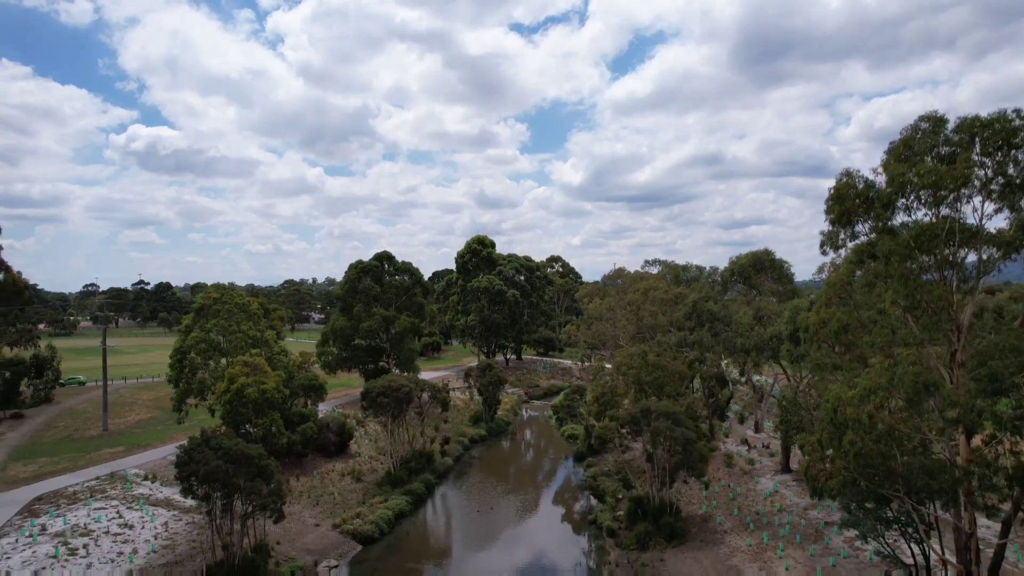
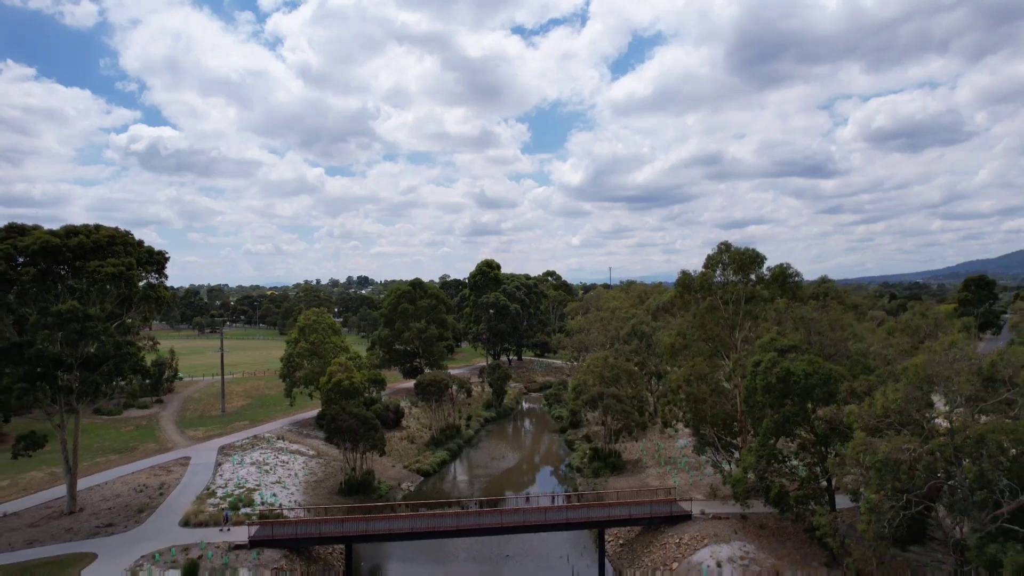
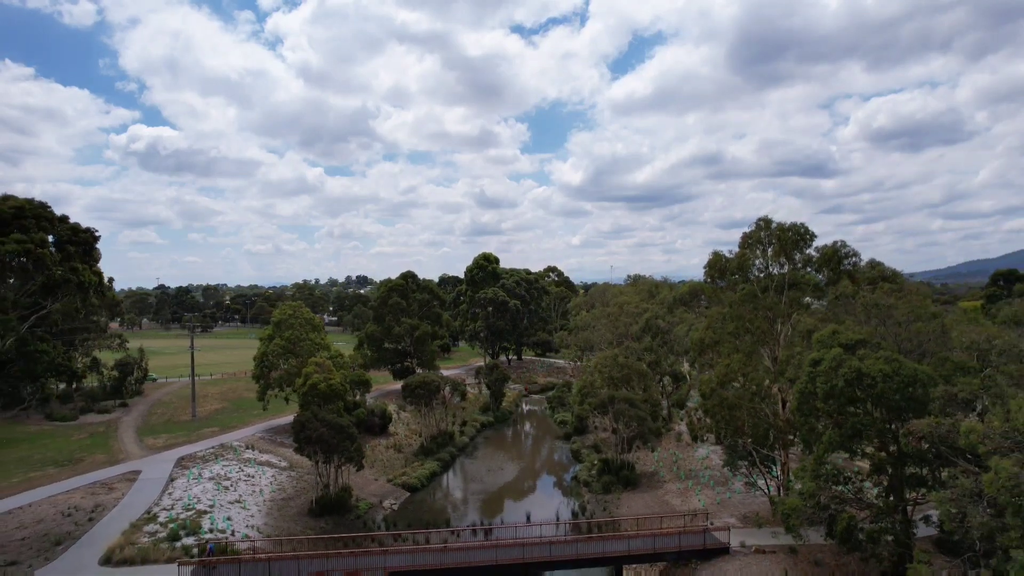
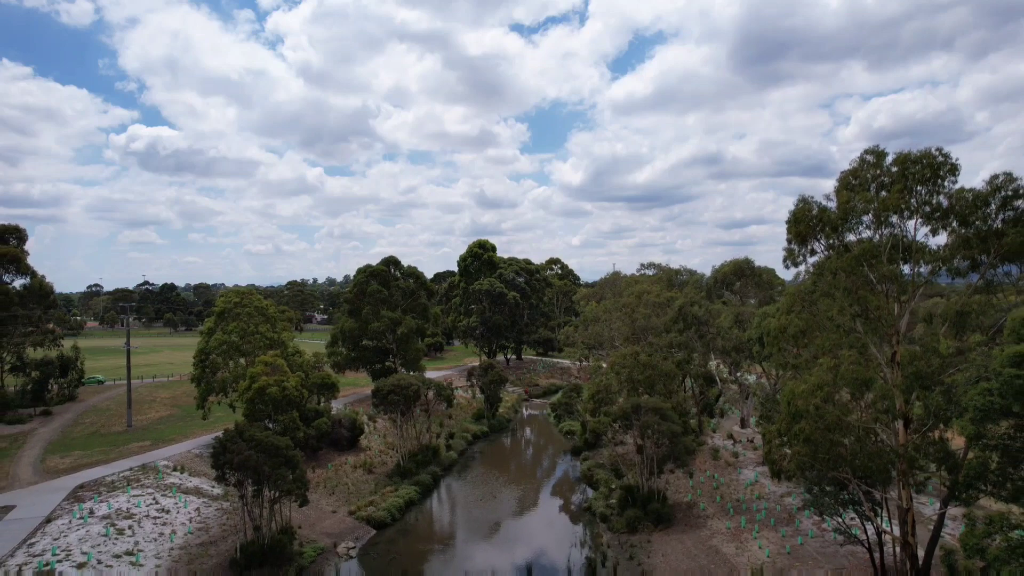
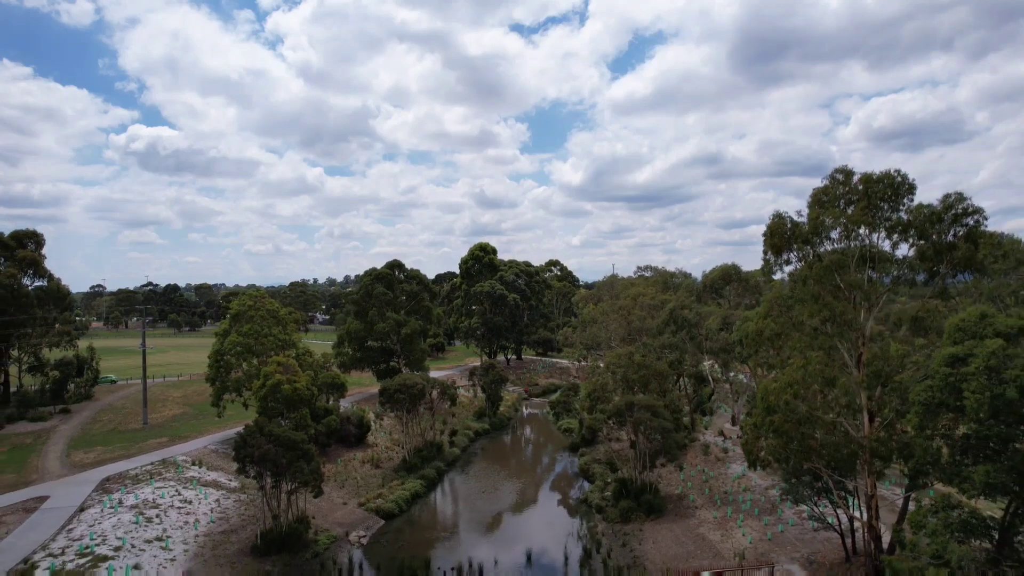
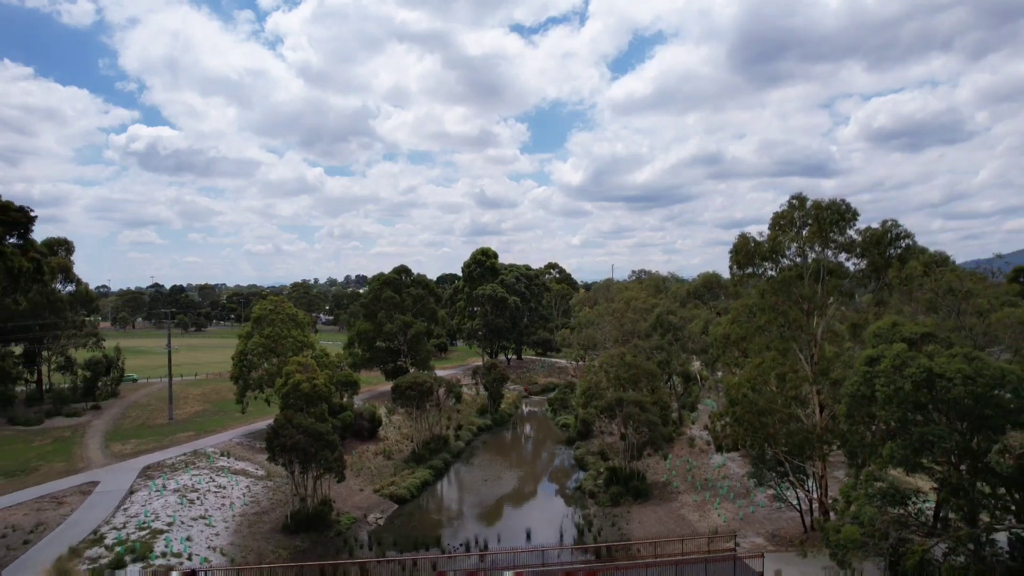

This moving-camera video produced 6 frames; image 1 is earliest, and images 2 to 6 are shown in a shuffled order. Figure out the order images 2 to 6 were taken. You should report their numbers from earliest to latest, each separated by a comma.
4, 5, 6, 3, 2
